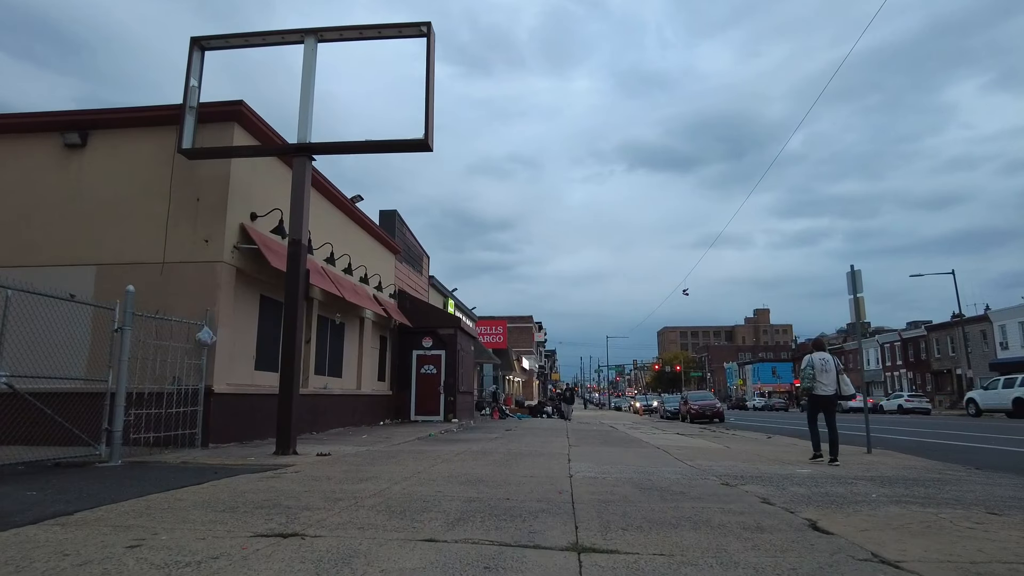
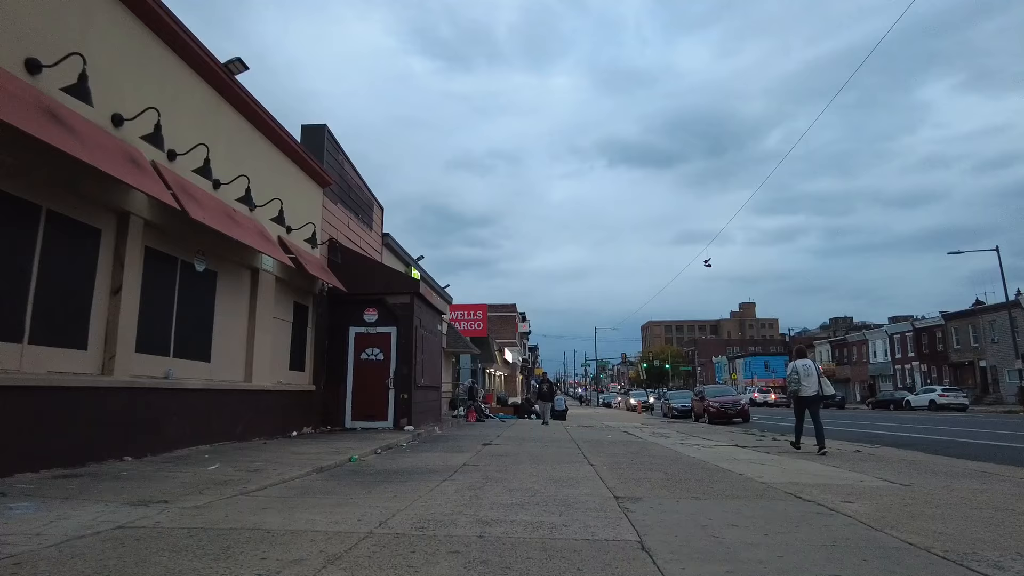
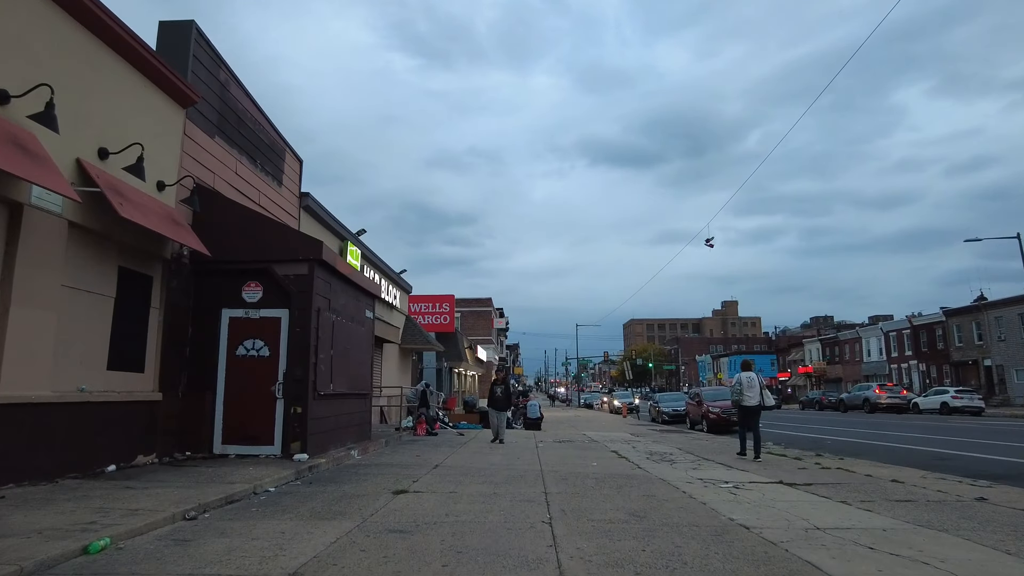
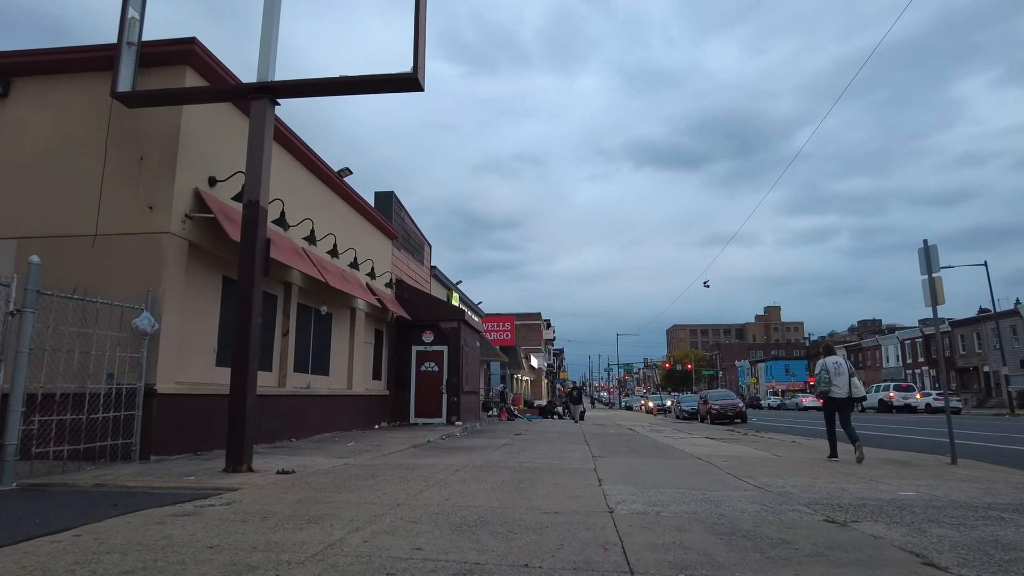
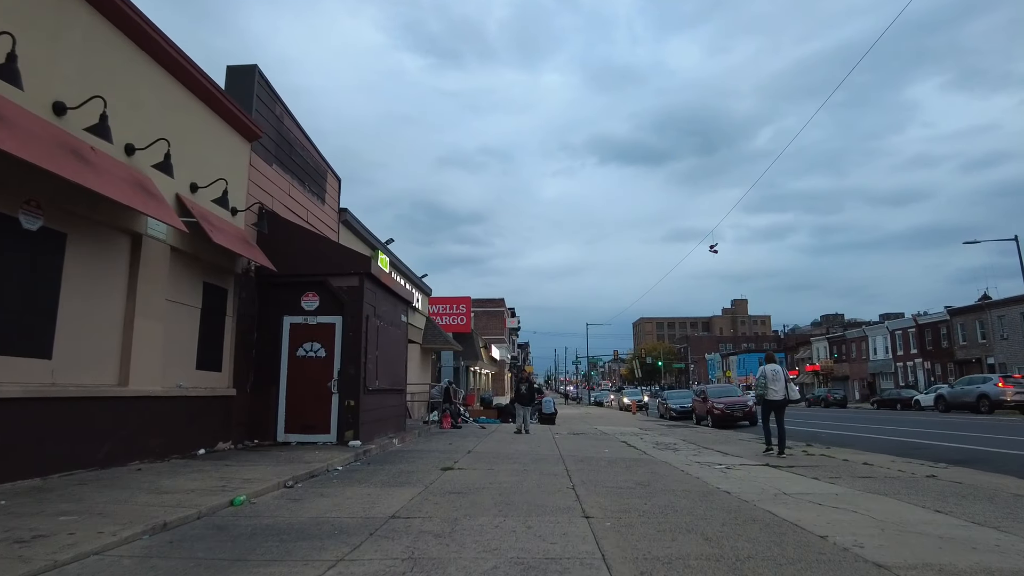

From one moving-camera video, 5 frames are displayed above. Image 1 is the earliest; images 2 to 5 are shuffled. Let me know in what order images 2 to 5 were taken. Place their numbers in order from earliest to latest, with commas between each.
4, 2, 5, 3
